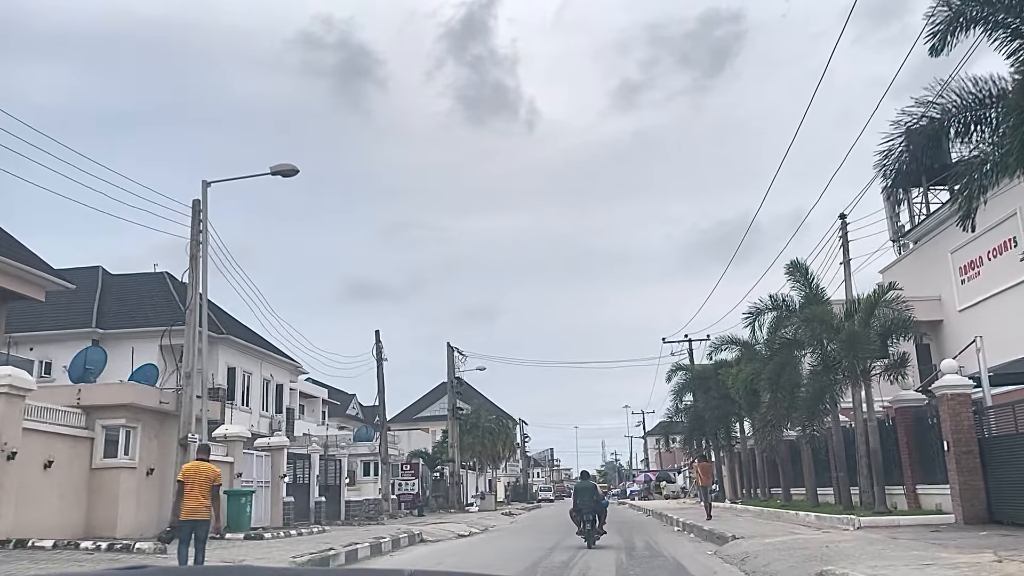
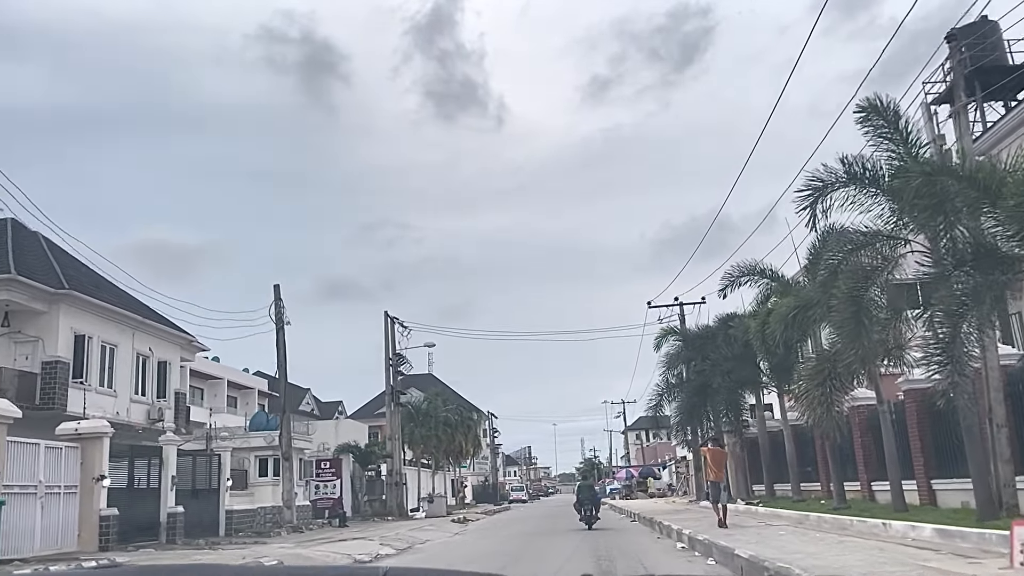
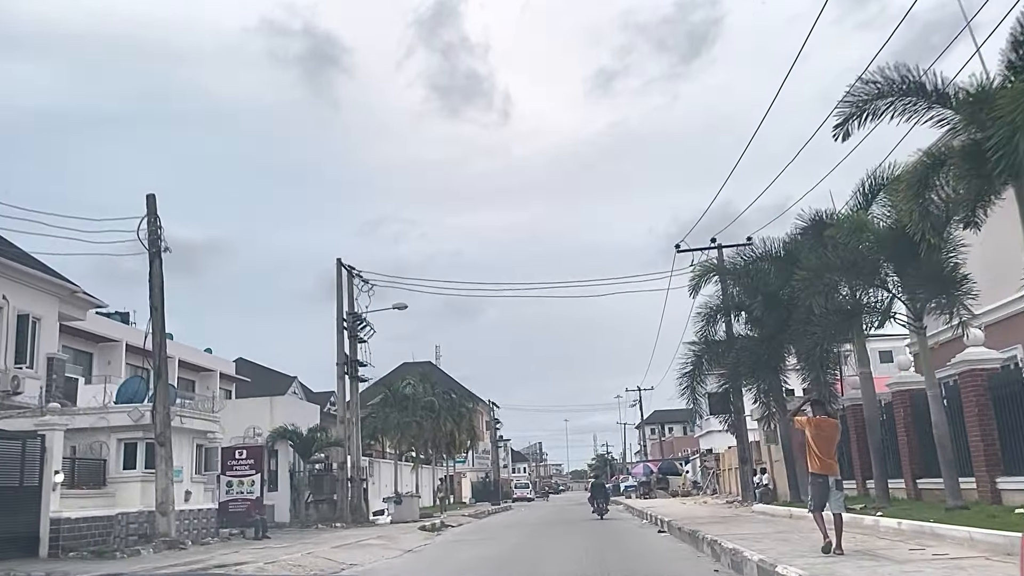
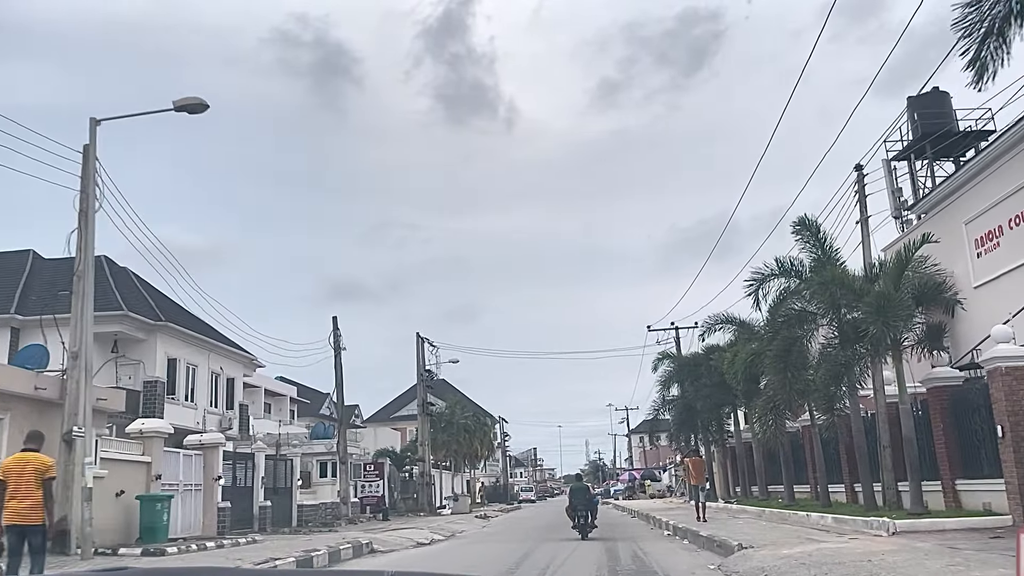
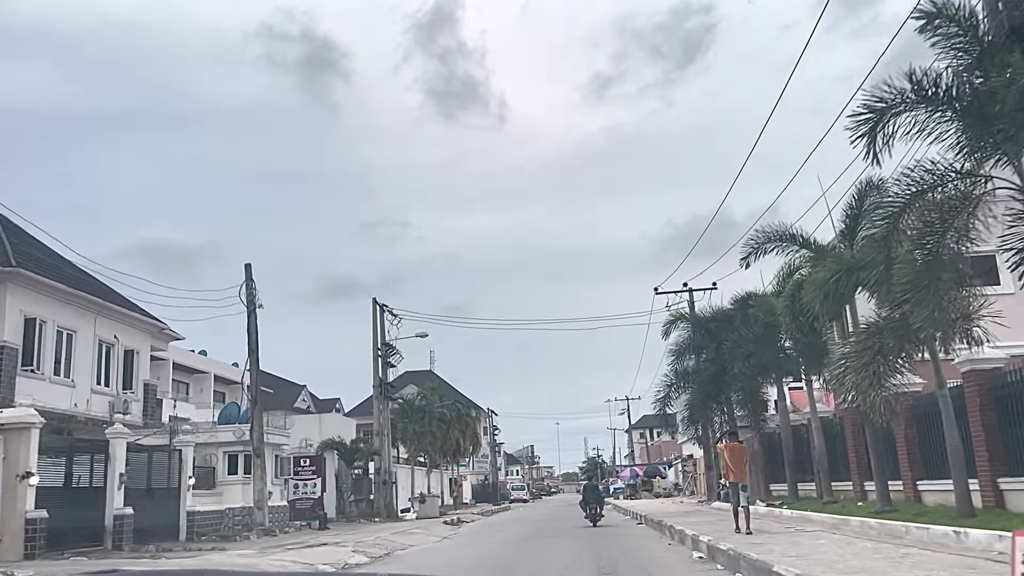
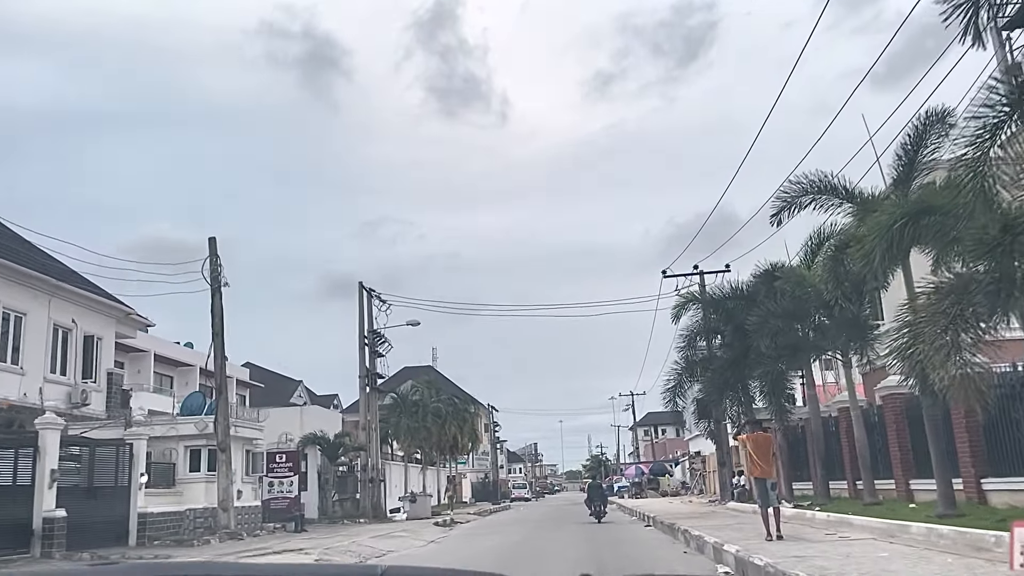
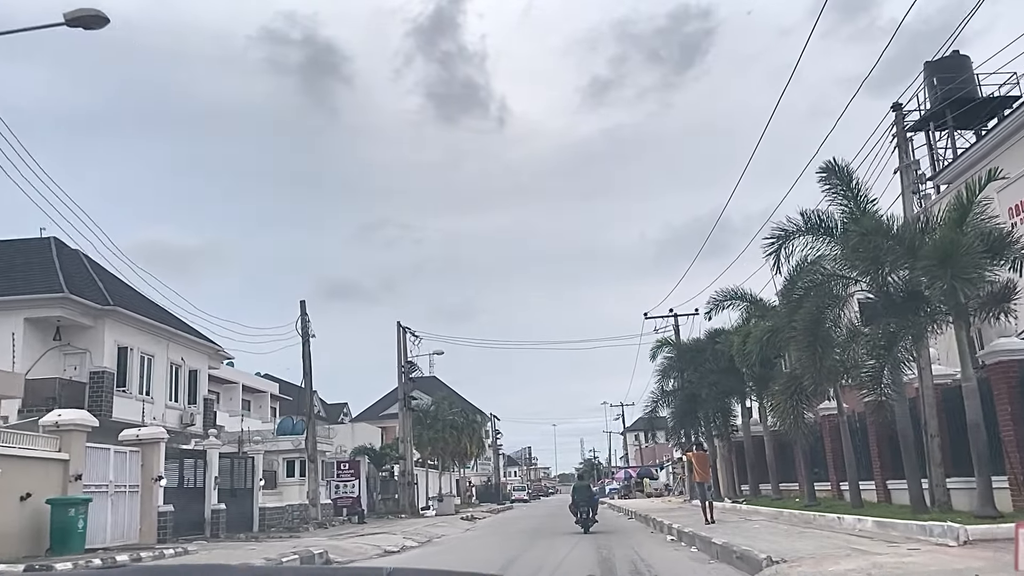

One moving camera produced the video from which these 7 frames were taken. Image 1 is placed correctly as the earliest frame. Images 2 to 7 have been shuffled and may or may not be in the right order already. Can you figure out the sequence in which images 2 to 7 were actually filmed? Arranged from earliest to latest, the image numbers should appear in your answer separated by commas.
4, 7, 2, 5, 6, 3
